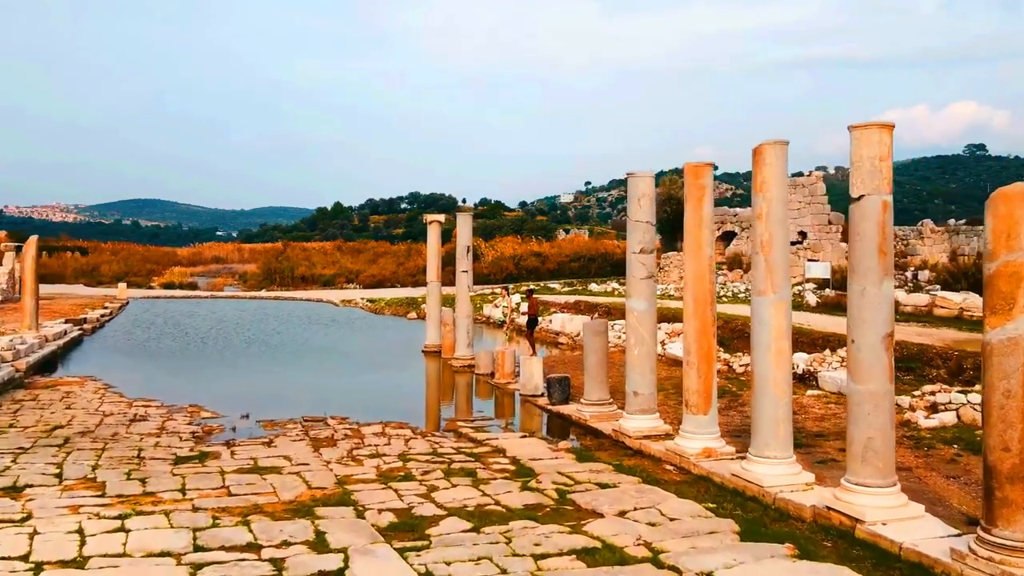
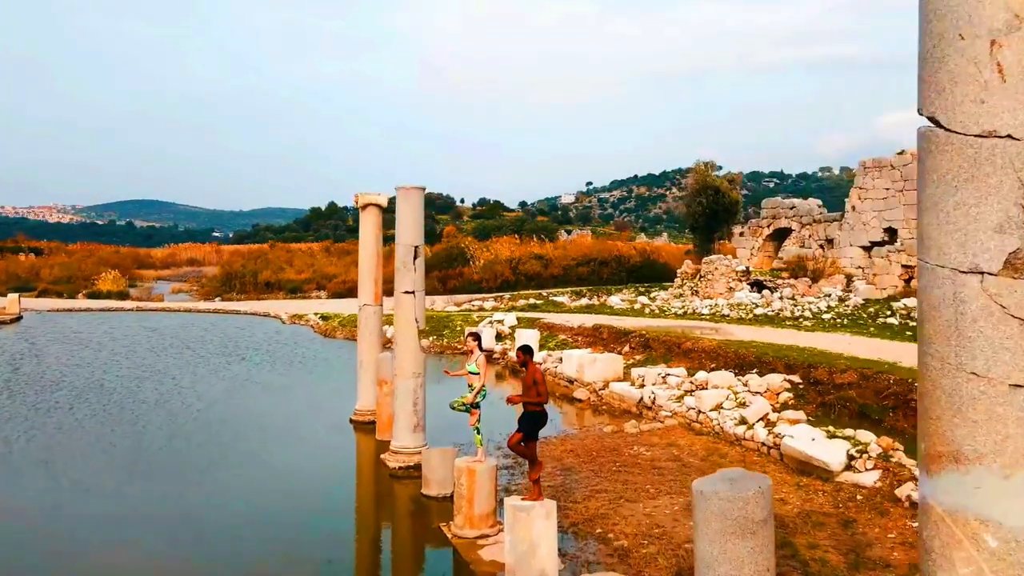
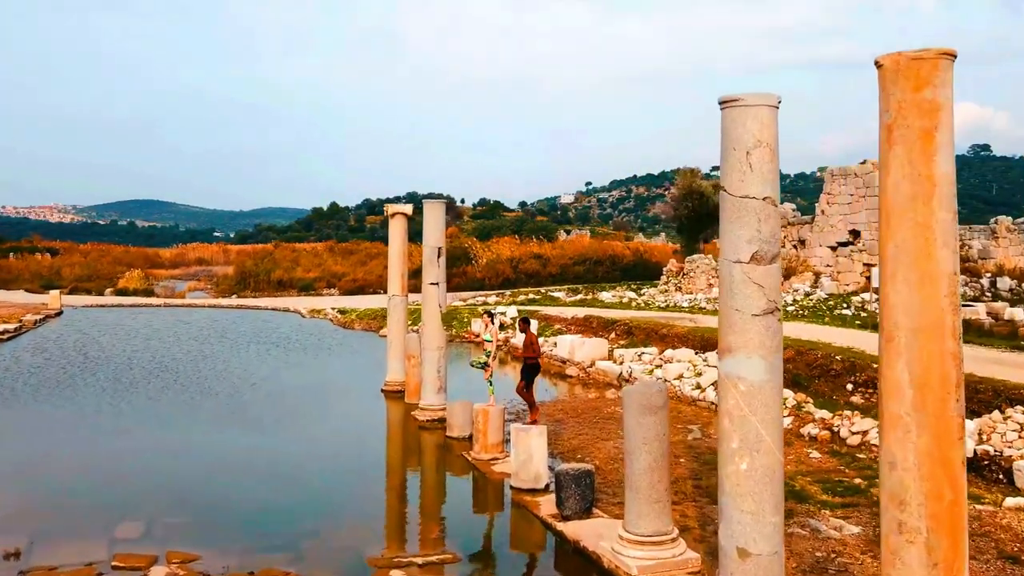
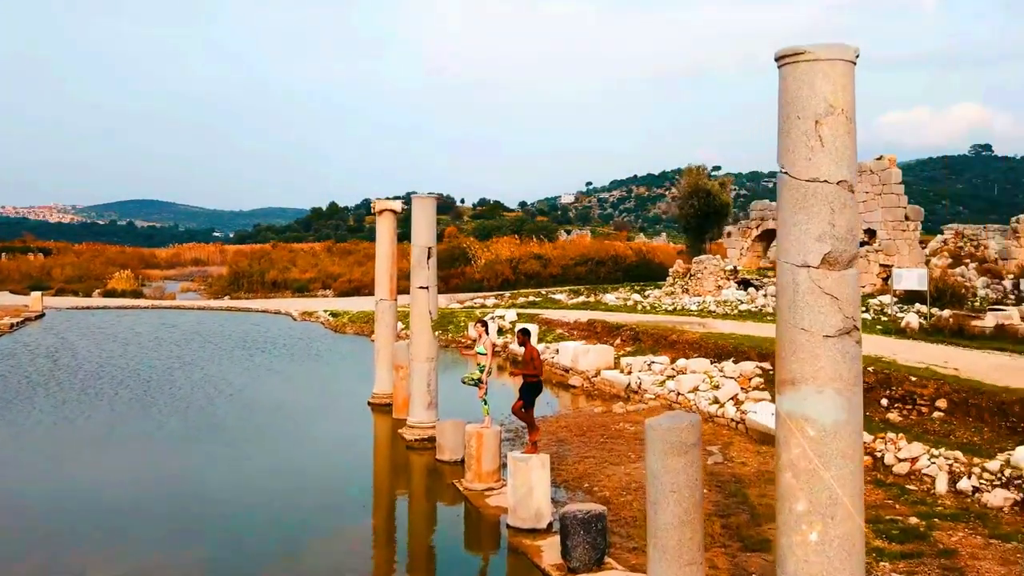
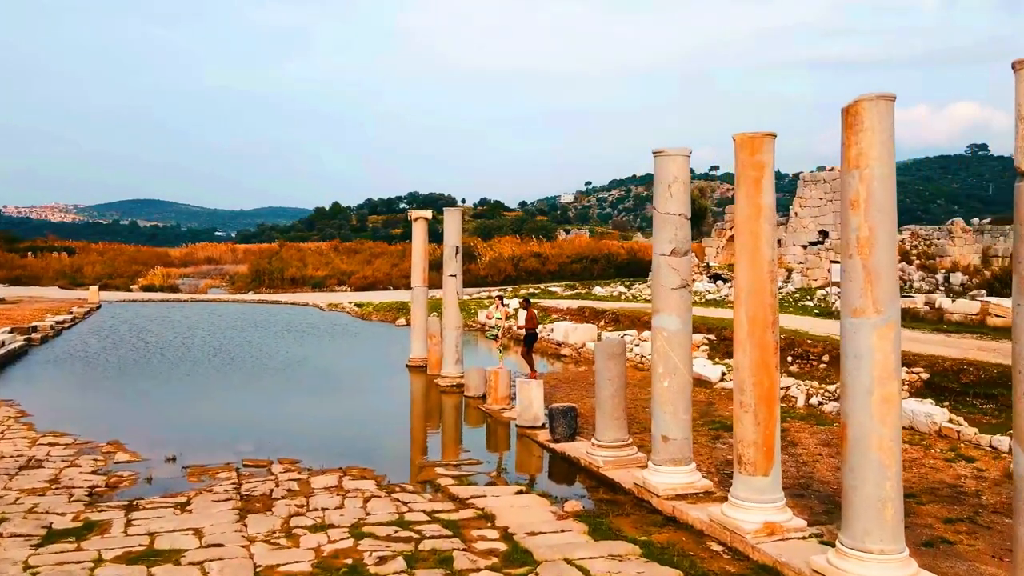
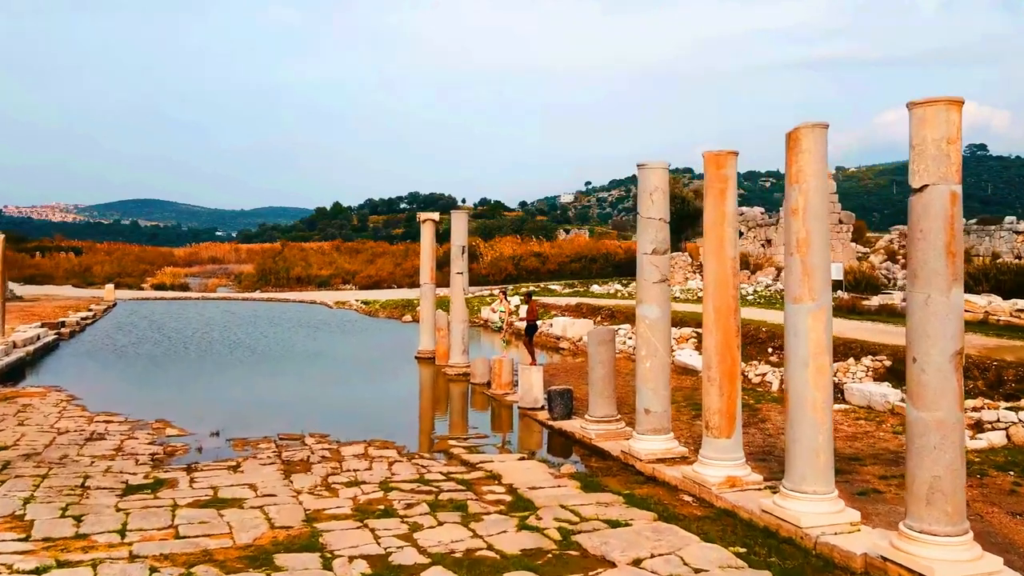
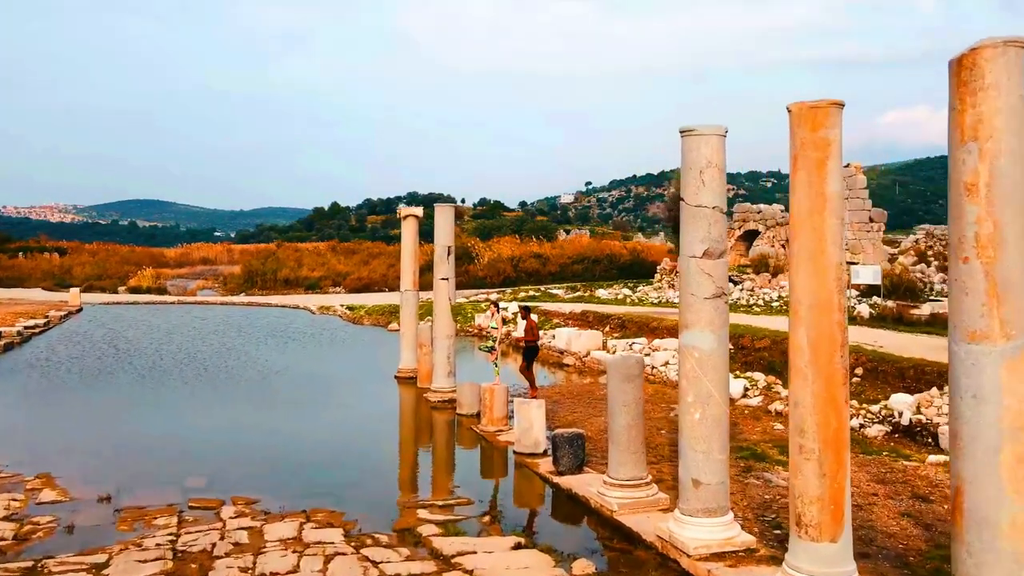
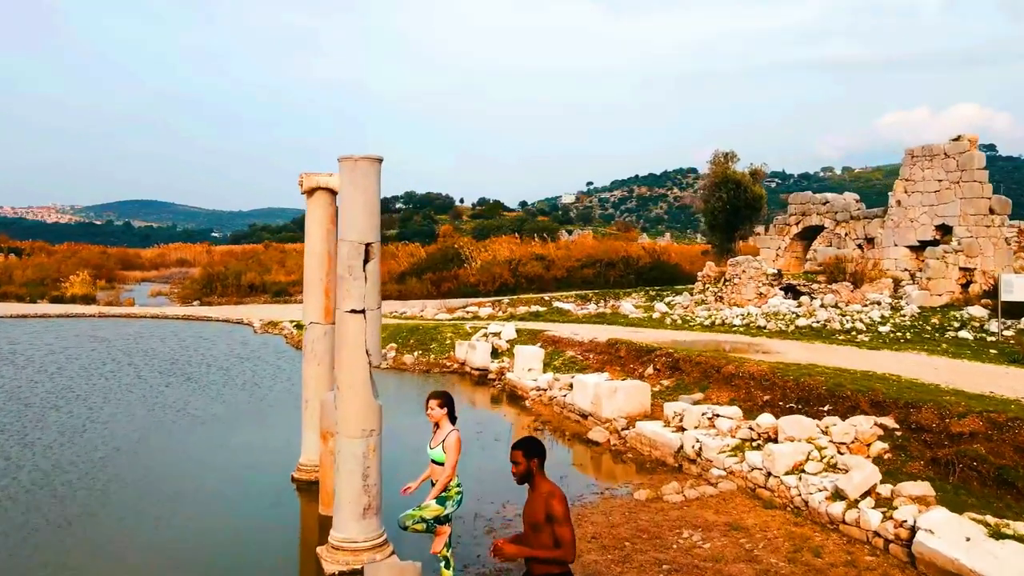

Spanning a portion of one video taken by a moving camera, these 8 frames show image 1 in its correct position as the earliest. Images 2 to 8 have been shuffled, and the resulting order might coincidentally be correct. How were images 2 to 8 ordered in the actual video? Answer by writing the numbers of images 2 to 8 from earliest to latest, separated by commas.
6, 5, 7, 3, 4, 2, 8
